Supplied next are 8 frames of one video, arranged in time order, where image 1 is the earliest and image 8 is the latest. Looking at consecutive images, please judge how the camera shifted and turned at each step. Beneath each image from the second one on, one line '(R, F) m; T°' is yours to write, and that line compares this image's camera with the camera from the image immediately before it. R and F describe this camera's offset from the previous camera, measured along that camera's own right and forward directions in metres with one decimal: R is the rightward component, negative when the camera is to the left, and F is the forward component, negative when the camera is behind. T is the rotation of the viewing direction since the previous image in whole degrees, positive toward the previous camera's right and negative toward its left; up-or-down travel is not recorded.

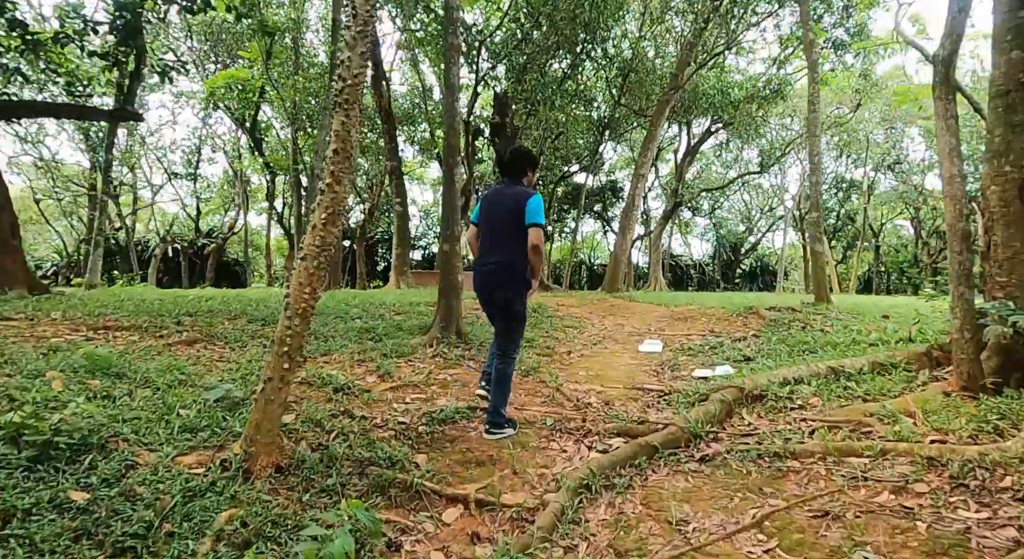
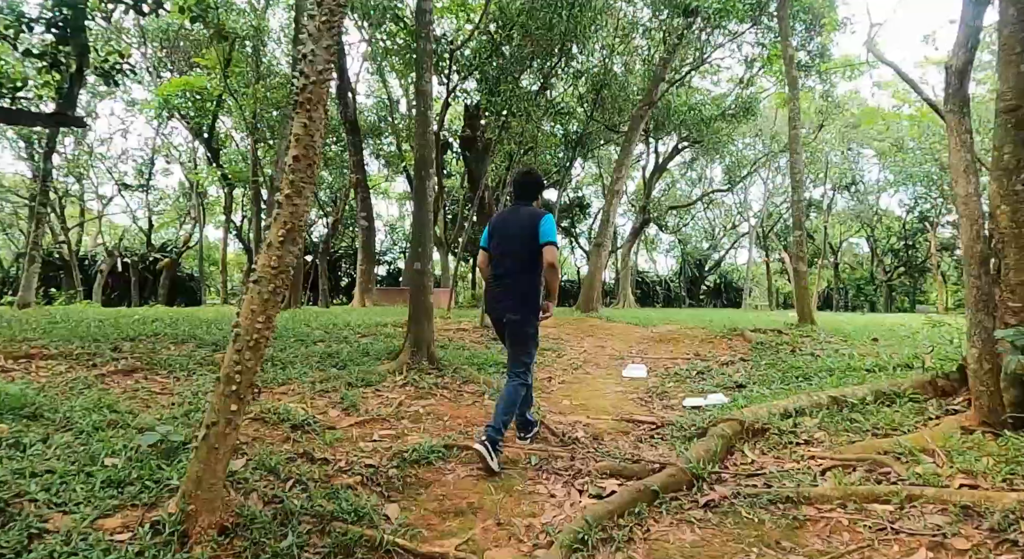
(-0.1, +0.4) m; +3°
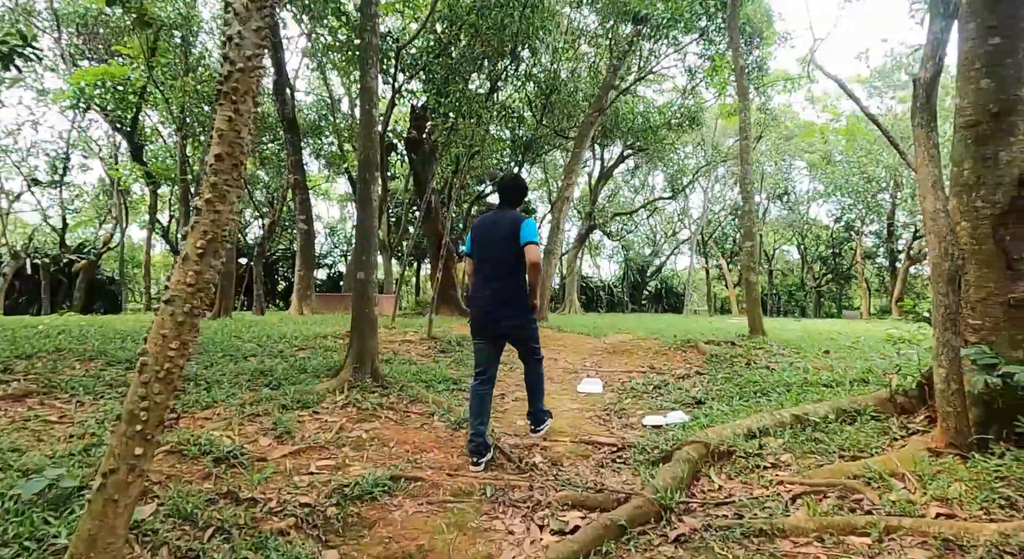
(-0.1, +0.3) m; +5°
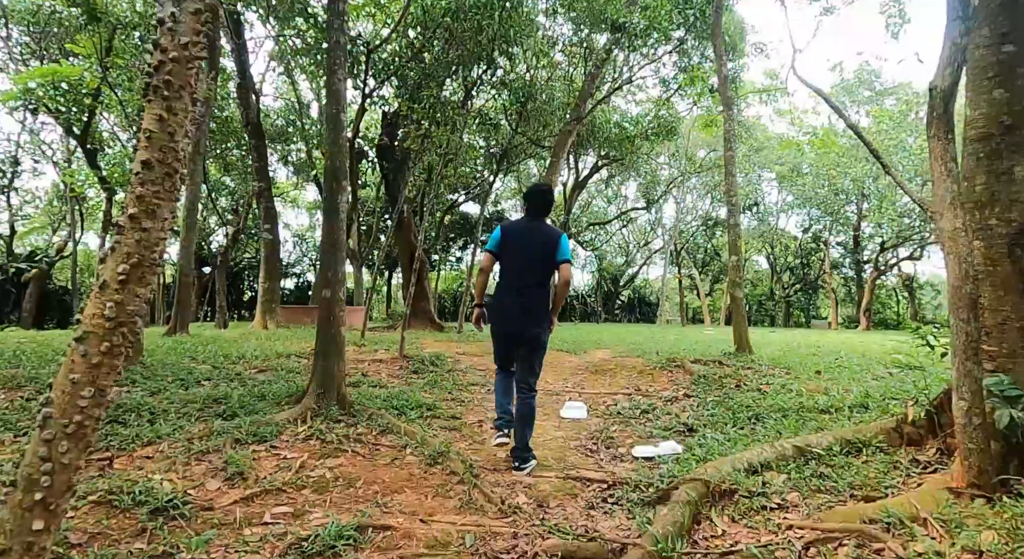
(0.0, +0.3) m; +3°
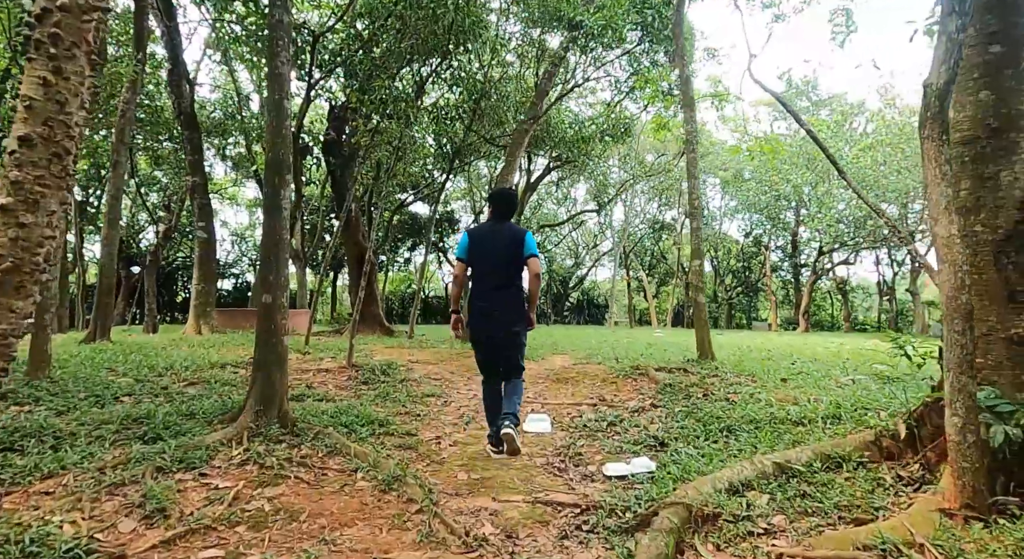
(-0.1, +0.3) m; +5°
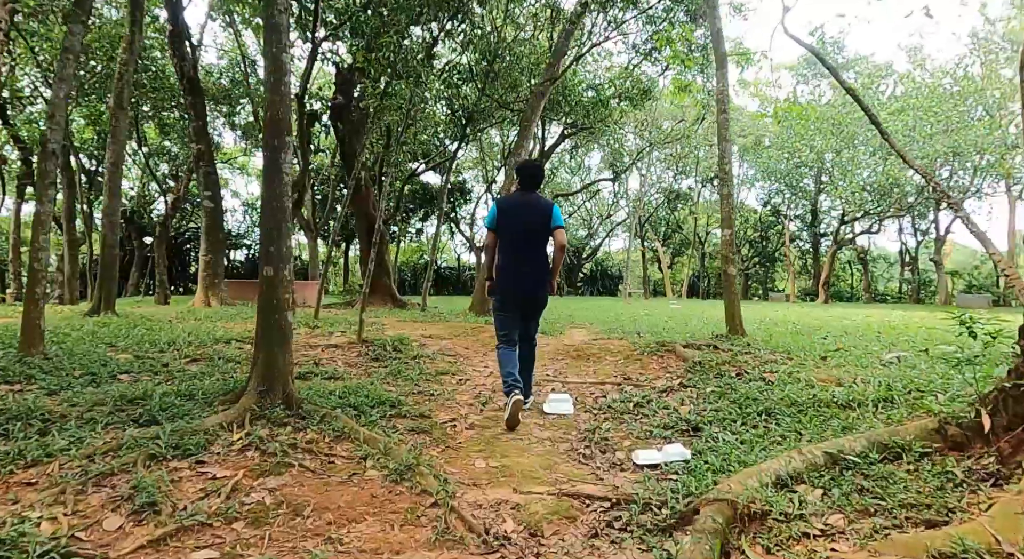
(-0.1, +0.3) m; -1°
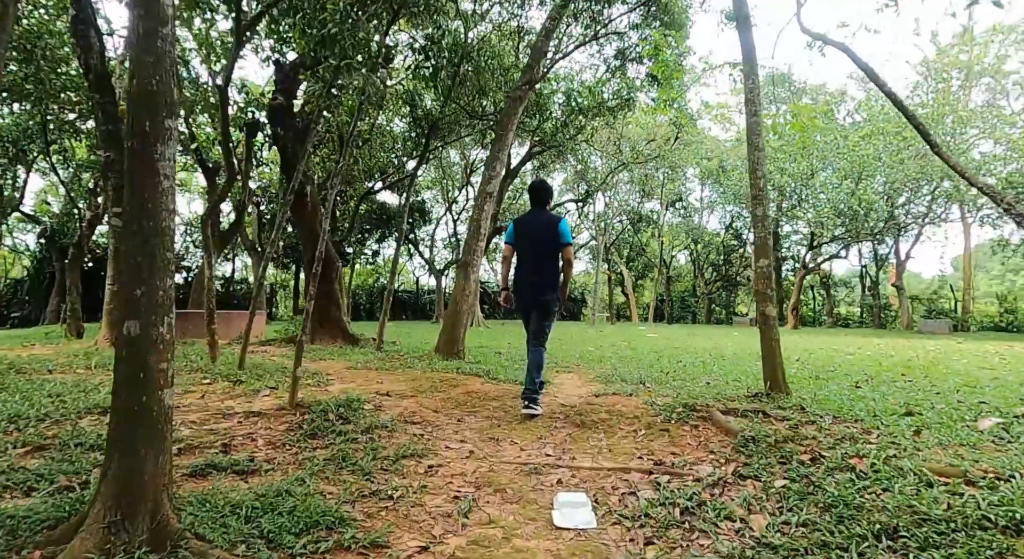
(-0.2, +1.3) m; +4°
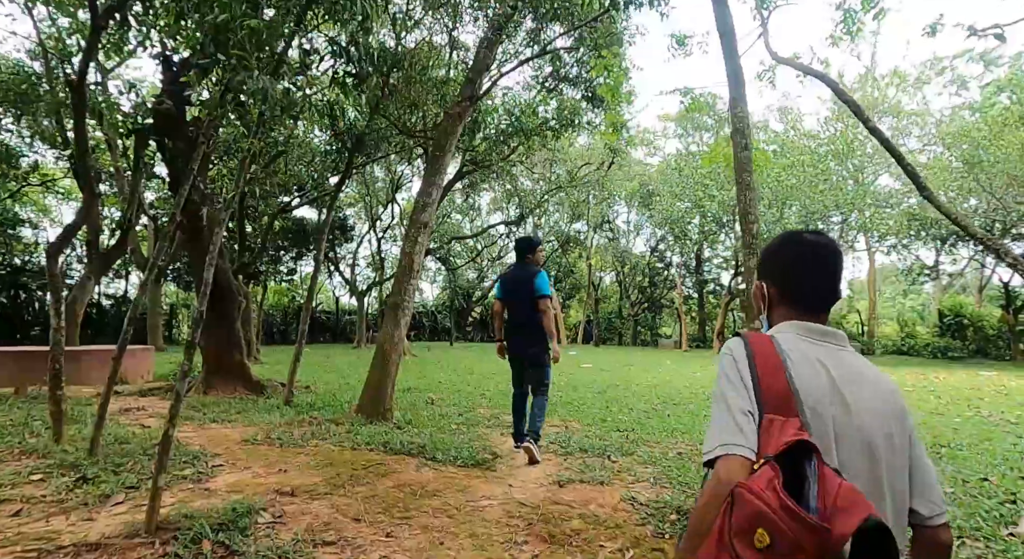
(-0.1, +1.0) m; +7°
